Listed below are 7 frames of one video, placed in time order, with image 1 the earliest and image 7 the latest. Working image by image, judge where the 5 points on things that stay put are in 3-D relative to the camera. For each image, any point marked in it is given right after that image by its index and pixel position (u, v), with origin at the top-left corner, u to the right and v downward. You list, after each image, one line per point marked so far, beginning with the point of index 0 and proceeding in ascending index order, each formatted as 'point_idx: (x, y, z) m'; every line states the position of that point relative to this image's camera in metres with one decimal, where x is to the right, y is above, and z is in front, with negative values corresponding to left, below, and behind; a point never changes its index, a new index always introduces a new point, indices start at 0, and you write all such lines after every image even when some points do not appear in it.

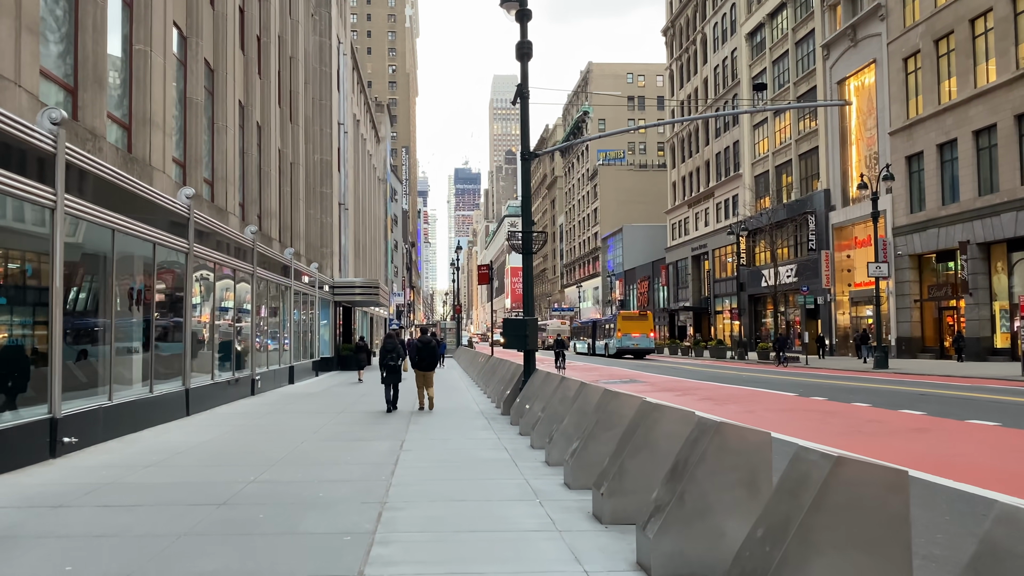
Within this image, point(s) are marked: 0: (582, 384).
0: (+0.7, -1.0, +8.3) m
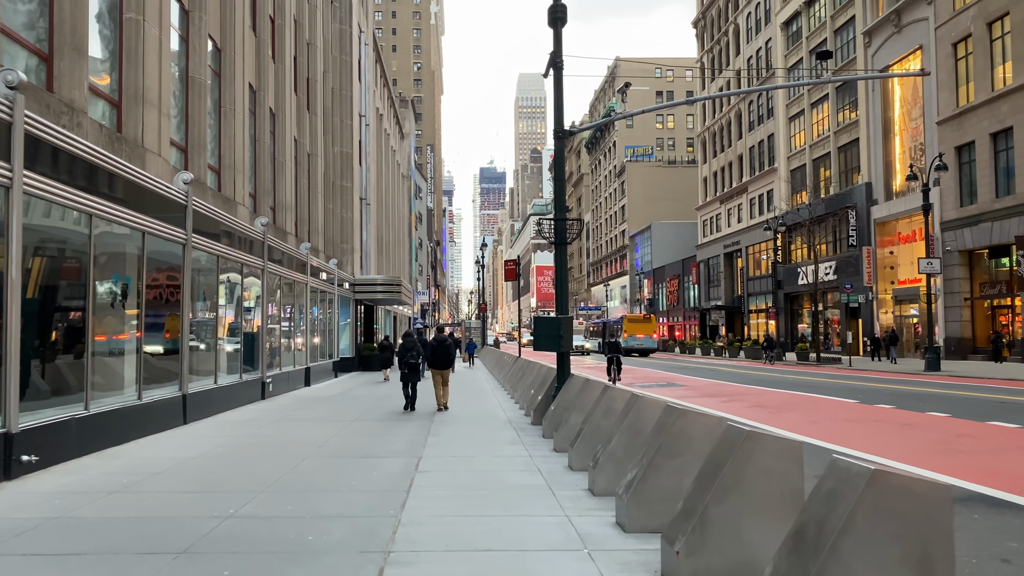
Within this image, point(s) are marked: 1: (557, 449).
0: (+1.0, -0.9, +6.8) m
1: (+0.5, -1.8, +9.2) m
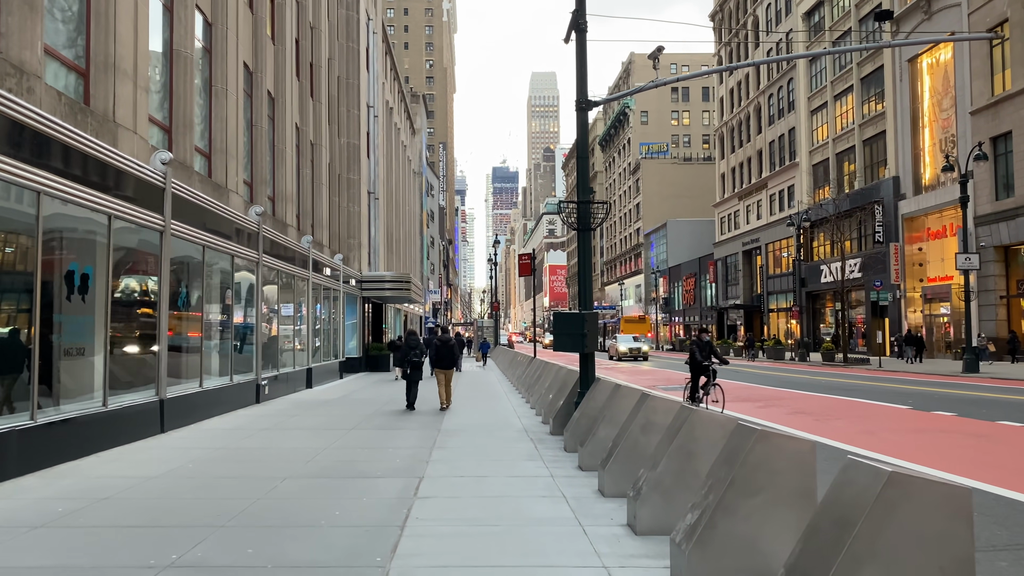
0: (+1.2, -0.8, +5.4) m
1: (+0.7, -1.7, +7.8) m
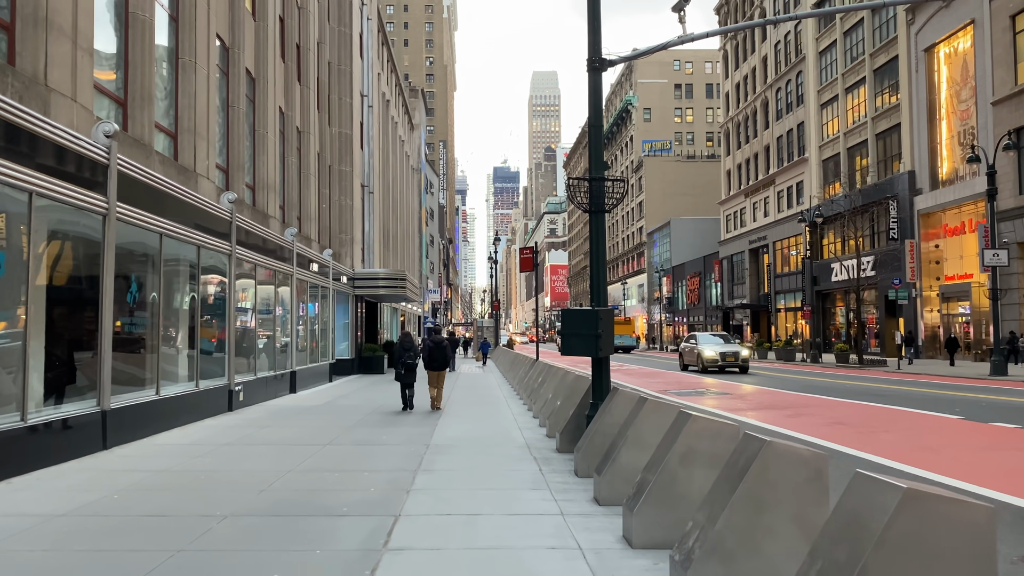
0: (+1.1, -0.7, +3.9) m
1: (+0.7, -1.6, +6.3) m
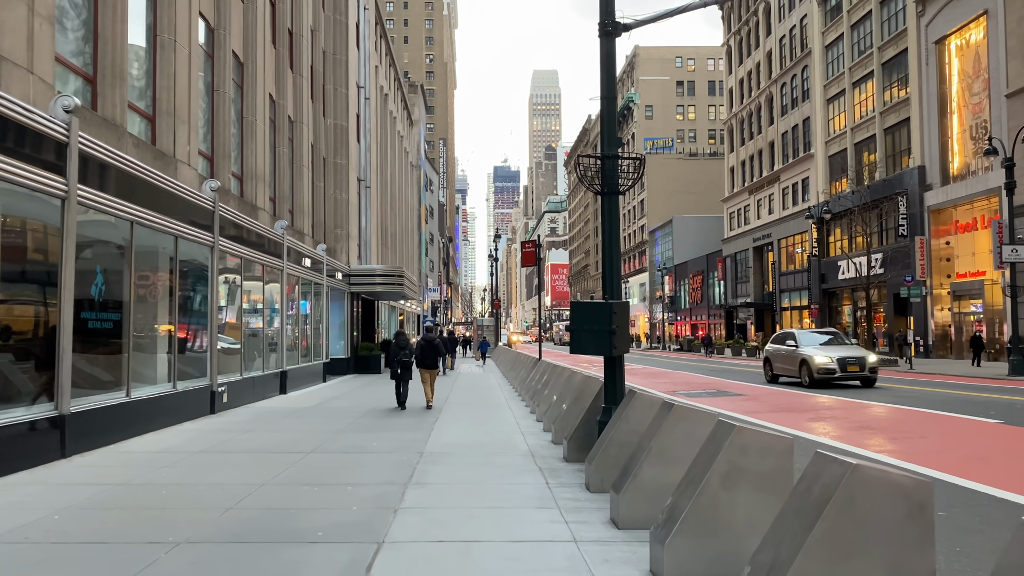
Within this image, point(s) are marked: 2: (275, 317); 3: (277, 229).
0: (+1.2, -0.6, +3.0) m
1: (+0.7, -1.5, +5.4) m
2: (-5.4, -0.7, +18.6) m
3: (-5.3, +1.3, +18.6) m
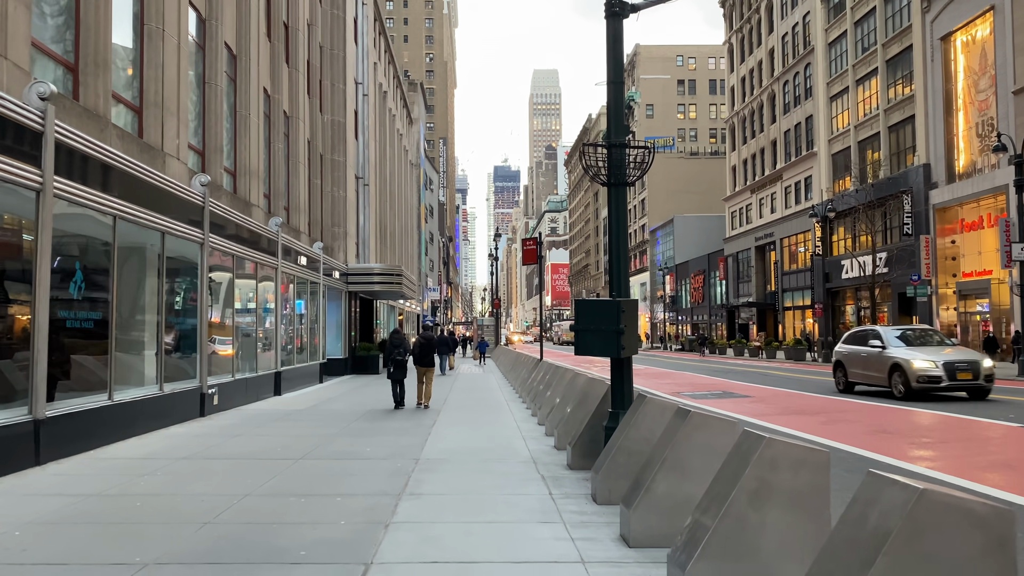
0: (+1.2, -0.6, +2.6) m
1: (+0.7, -1.5, +4.9) m
2: (-5.3, -0.6, +18.1) m
3: (-5.3, +1.4, +18.2) m
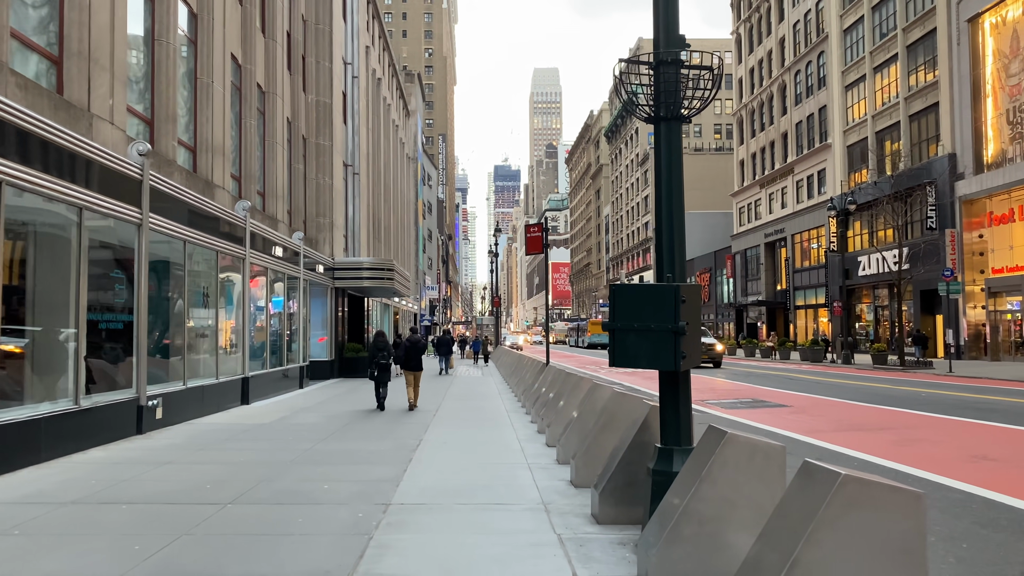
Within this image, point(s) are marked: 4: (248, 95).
0: (+1.2, -0.5, +0.4) m
1: (+0.7, -1.4, +2.7) m
2: (-5.3, -0.5, +15.9) m
3: (-5.3, +1.5, +16.0) m
4: (-5.6, +4.1, +17.5) m
